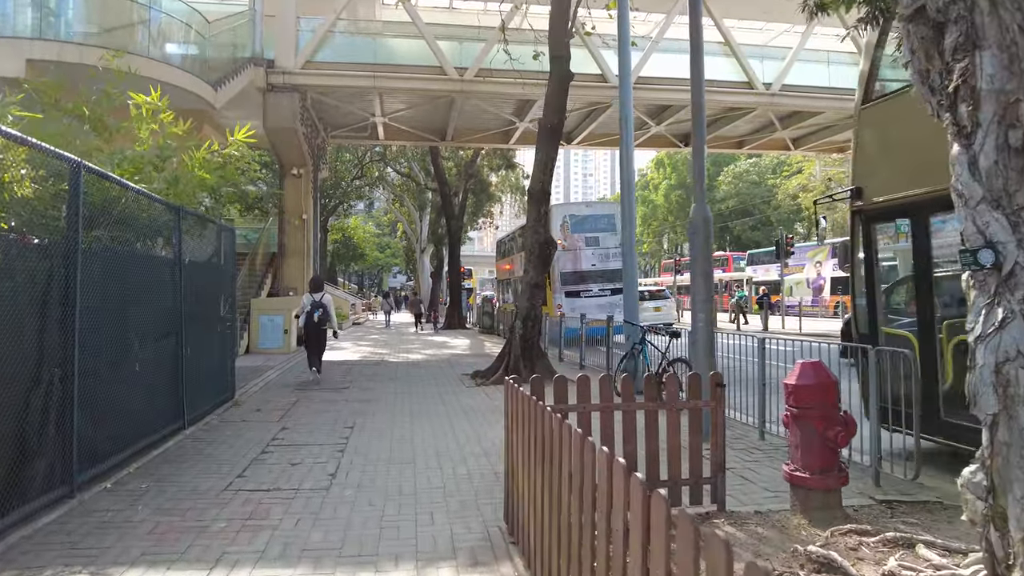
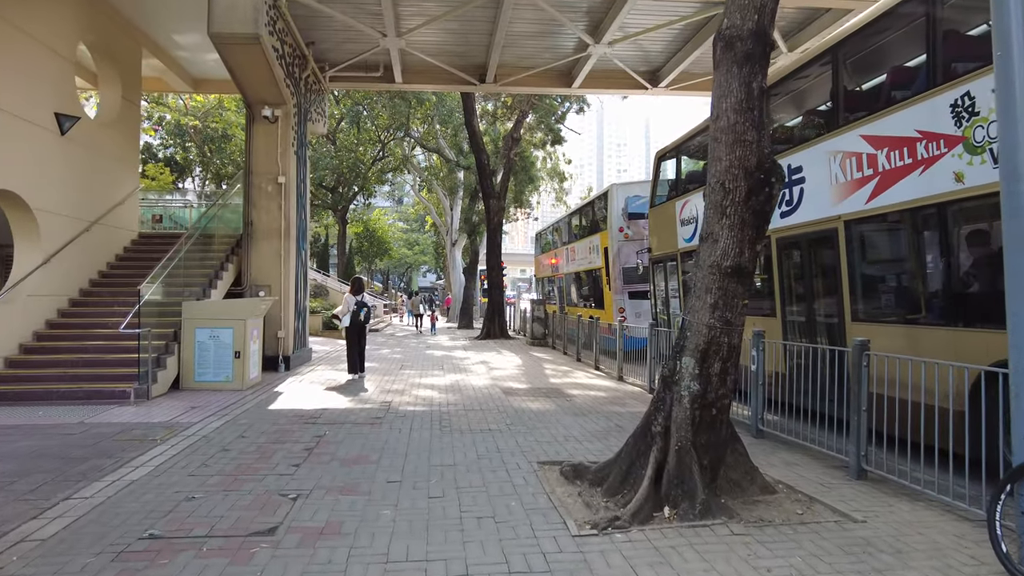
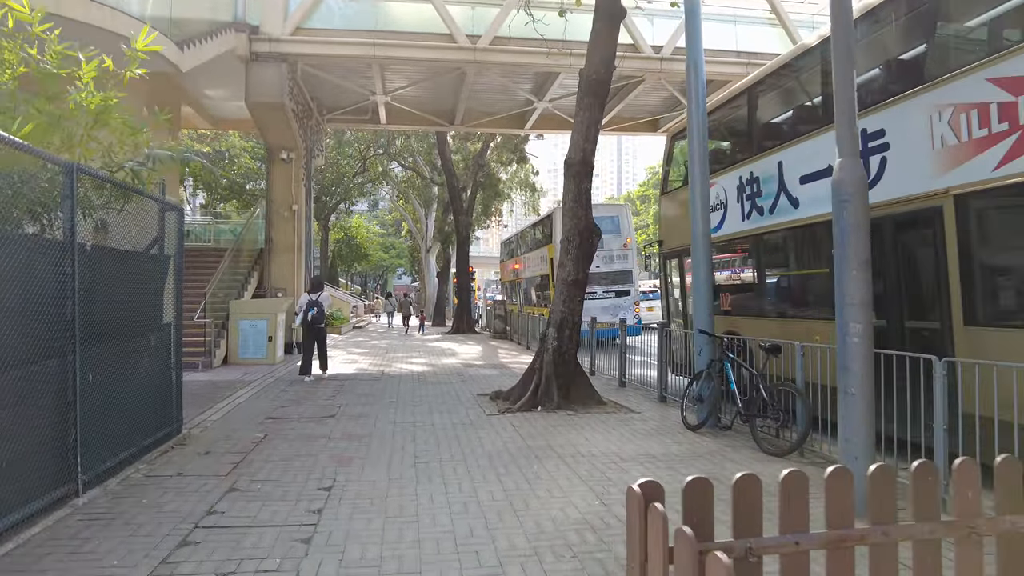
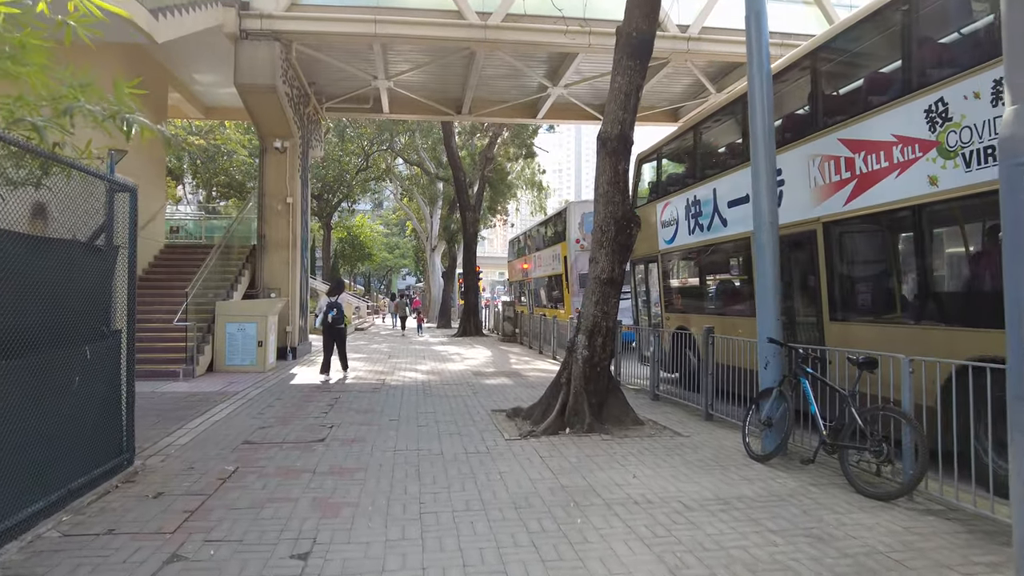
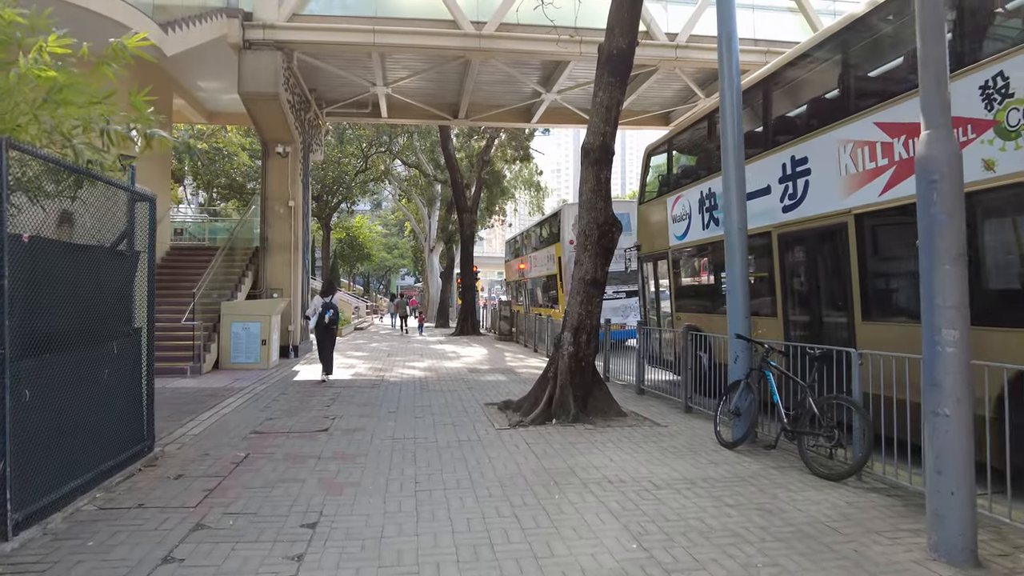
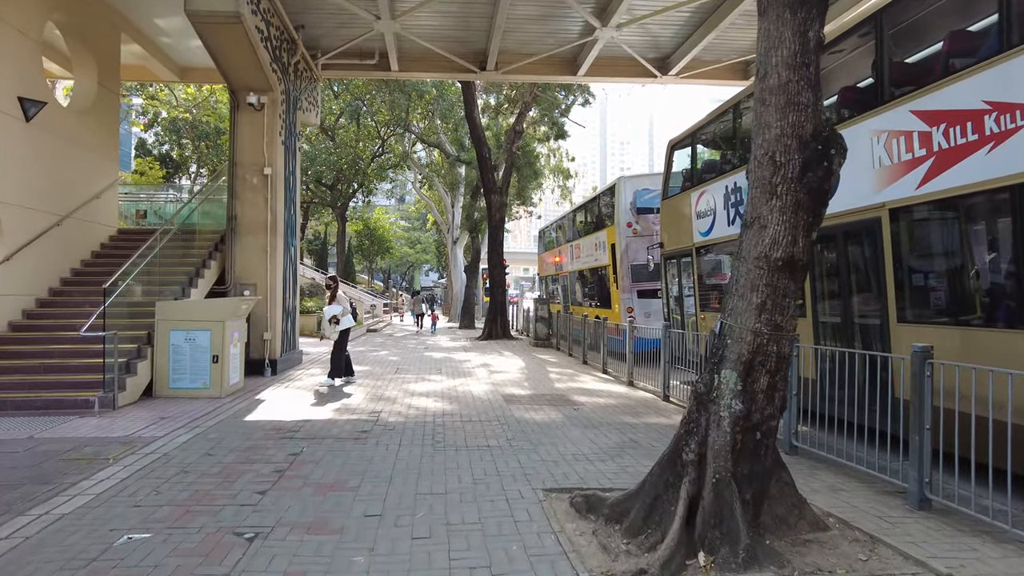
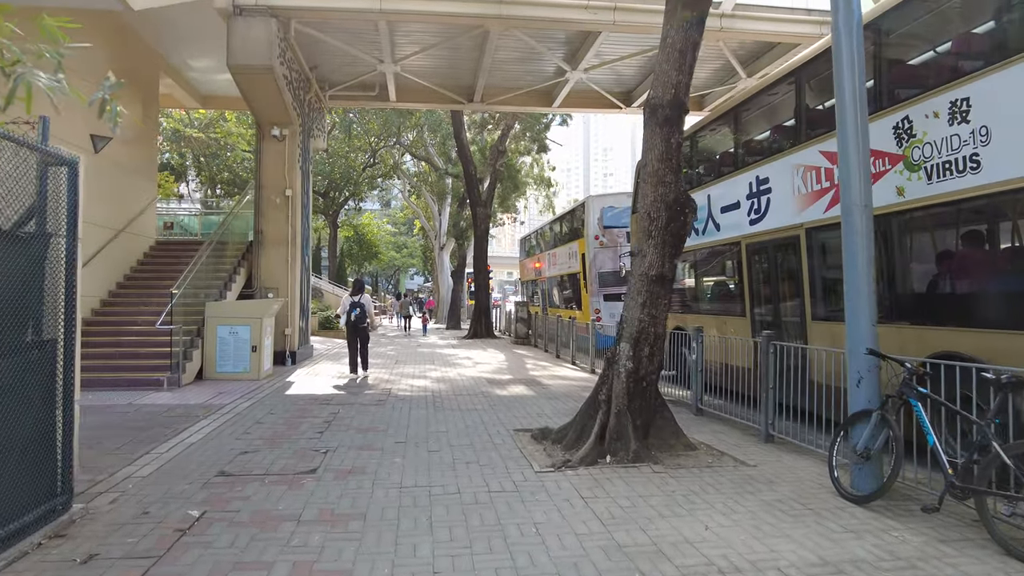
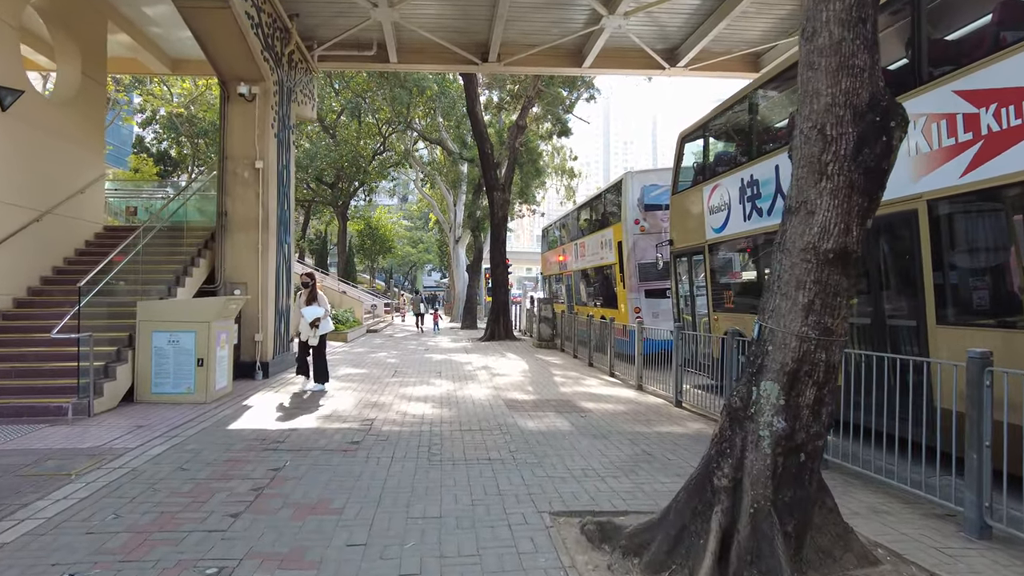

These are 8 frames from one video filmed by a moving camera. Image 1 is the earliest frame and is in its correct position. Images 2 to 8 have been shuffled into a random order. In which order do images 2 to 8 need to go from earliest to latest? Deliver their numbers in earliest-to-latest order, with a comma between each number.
3, 5, 4, 7, 2, 6, 8
